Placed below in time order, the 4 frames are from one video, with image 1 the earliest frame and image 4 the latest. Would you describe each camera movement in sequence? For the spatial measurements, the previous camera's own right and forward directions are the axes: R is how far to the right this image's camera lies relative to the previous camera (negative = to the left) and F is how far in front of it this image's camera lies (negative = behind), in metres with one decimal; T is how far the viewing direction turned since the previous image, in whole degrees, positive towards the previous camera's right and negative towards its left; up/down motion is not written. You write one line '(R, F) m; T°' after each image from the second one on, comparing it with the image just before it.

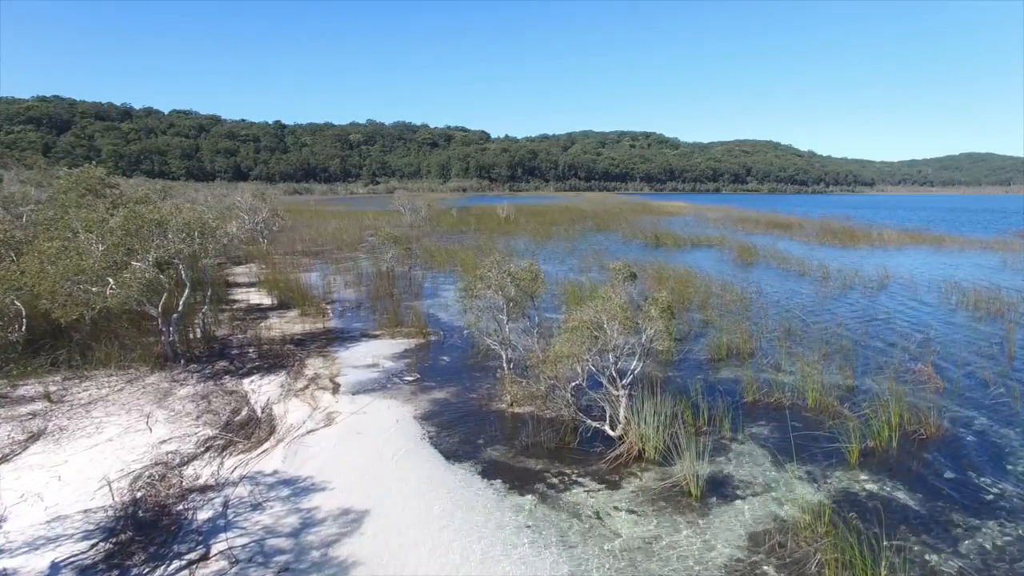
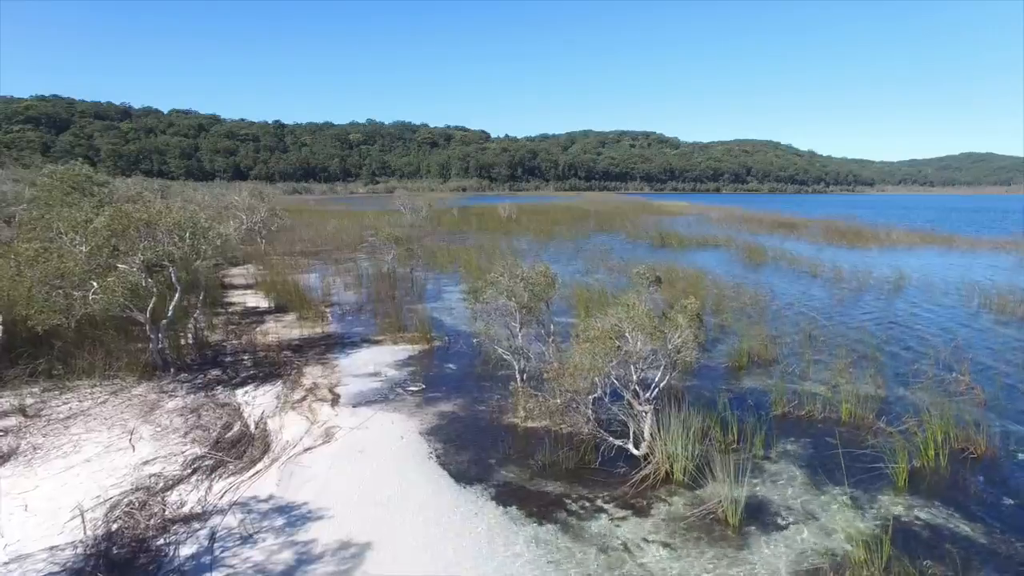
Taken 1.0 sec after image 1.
(-0.2, +0.6) m; 0°
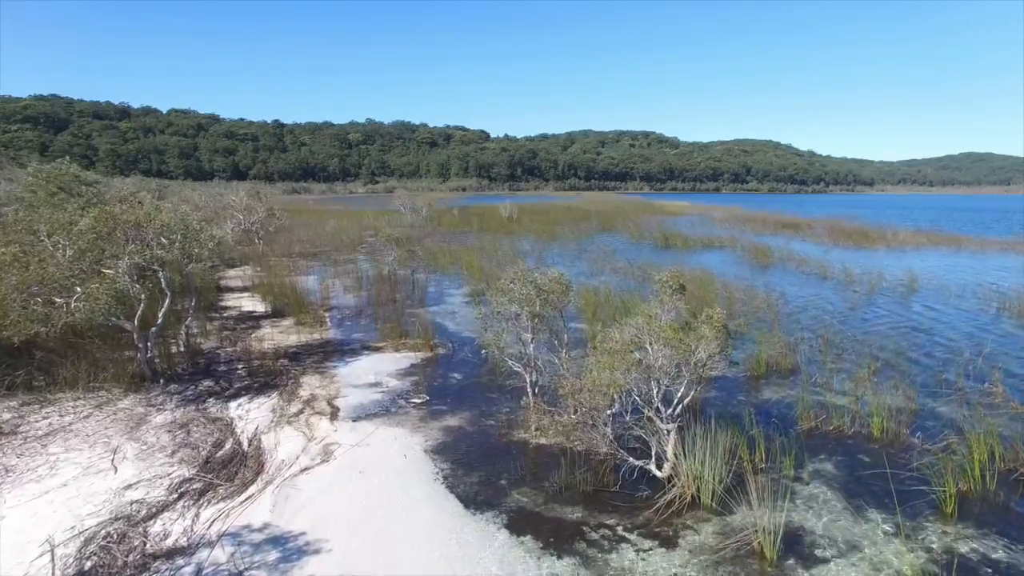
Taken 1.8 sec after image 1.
(-0.2, +0.5) m; 0°
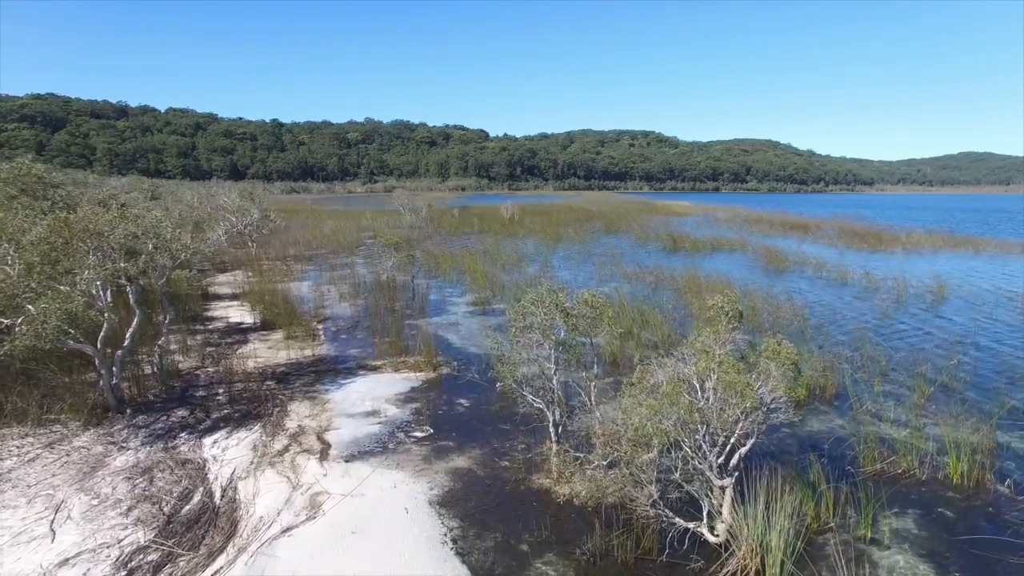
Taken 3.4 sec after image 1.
(-0.3, +1.2) m; 0°
